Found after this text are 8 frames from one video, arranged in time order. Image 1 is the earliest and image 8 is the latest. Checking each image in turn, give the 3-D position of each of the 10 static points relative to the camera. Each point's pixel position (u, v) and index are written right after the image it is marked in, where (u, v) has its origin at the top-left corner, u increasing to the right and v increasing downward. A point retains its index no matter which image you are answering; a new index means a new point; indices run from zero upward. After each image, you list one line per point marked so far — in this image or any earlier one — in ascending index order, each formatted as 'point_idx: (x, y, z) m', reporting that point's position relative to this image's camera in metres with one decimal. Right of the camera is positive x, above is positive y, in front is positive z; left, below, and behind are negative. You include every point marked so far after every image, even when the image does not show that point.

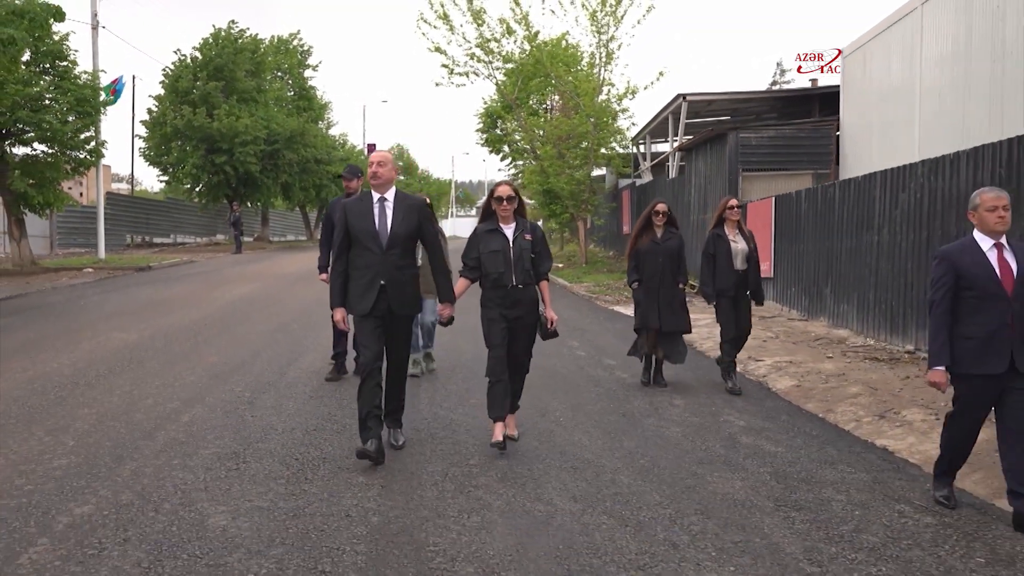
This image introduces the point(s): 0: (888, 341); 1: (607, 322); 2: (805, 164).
0: (+4.4, -0.6, +10.7) m
1: (+1.4, -0.5, +13.5) m
2: (+5.3, +2.3, +16.8) m
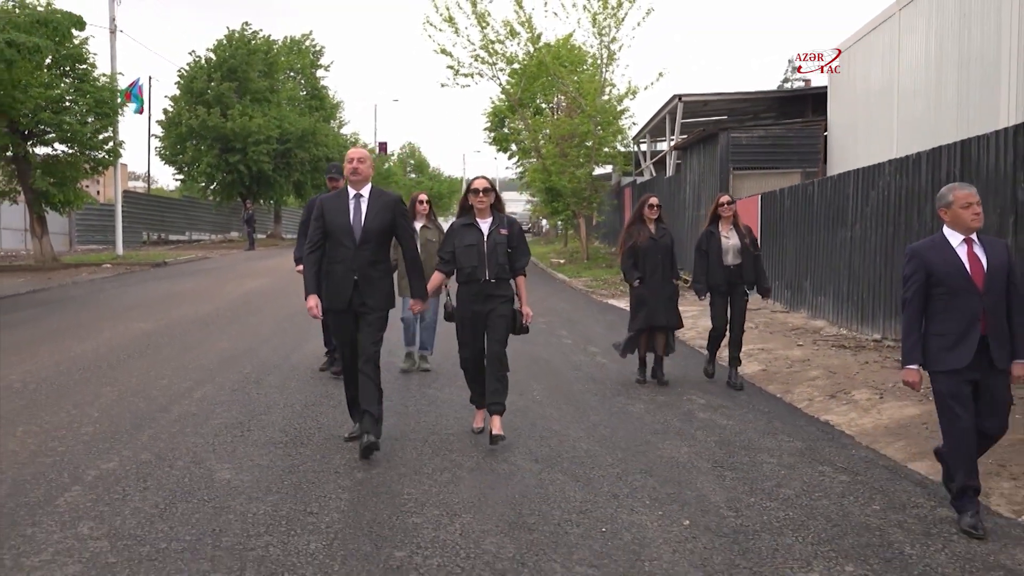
0: (+4.3, -0.5, +11.3) m
1: (+1.3, -0.4, +14.2) m
2: (+5.3, +2.4, +17.4) m
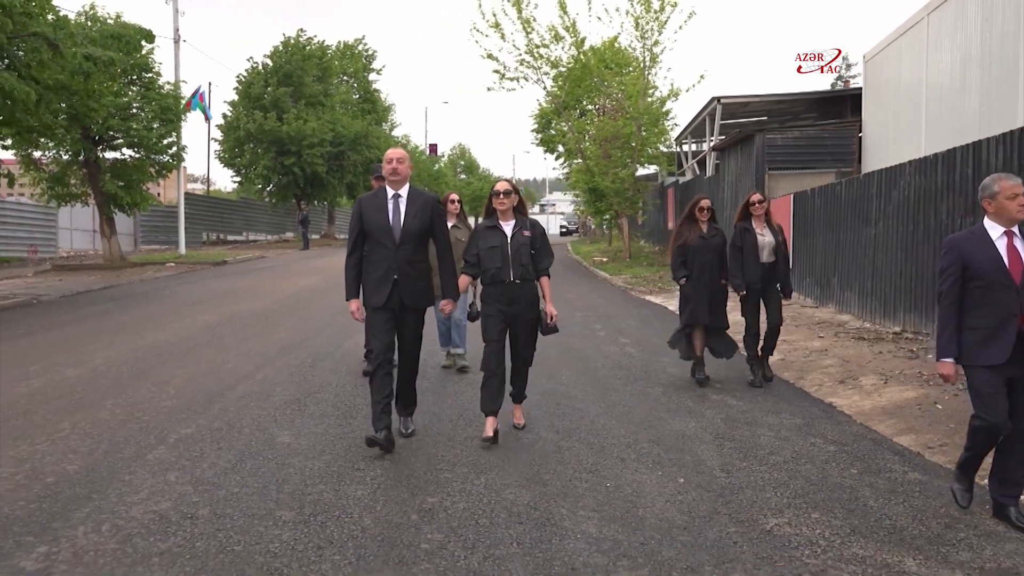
0: (+4.7, -0.5, +11.8) m
1: (+2.0, -0.3, +14.9) m
2: (+6.1, +2.4, +17.8) m
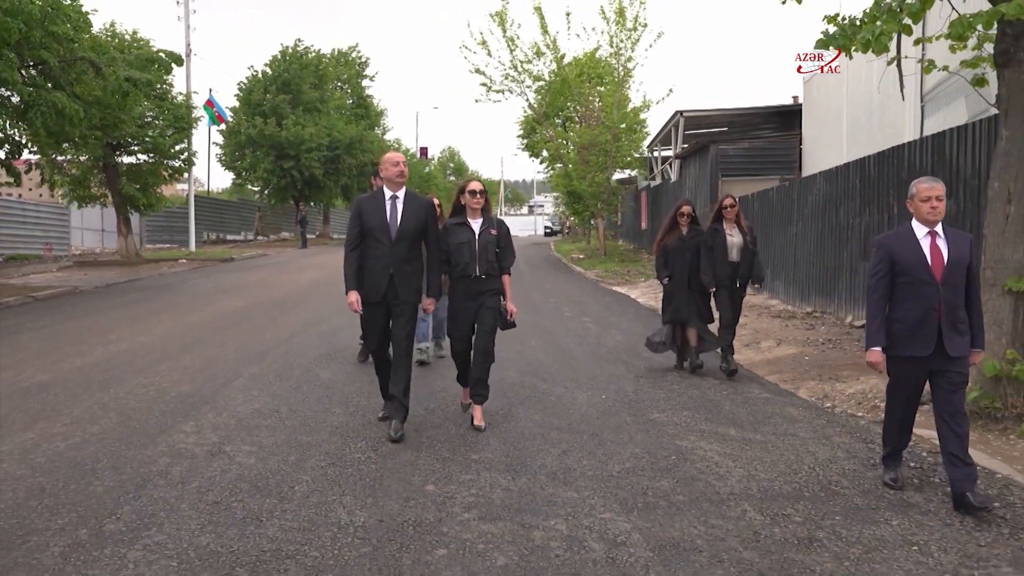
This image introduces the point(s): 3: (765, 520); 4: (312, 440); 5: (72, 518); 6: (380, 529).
0: (+4.4, -0.3, +14.2) m
1: (+1.6, -0.2, +17.3) m
2: (+5.8, +2.6, +20.3) m
3: (+1.2, -1.1, +4.5) m
4: (-1.3, -1.0, +5.9) m
5: (-2.1, -1.1, +4.3) m
6: (-0.6, -1.1, +4.2) m
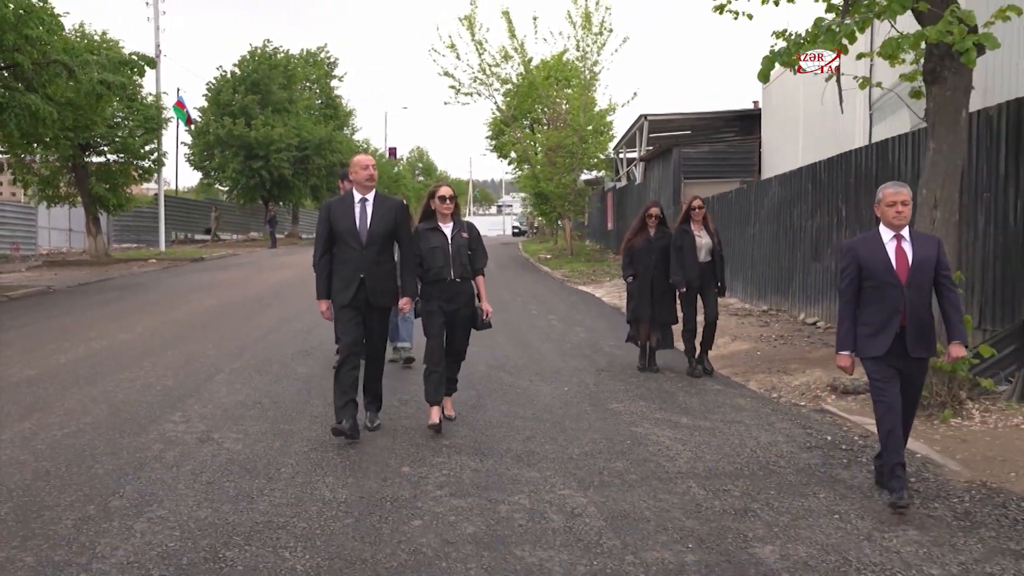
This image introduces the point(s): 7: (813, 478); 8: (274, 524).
0: (+3.9, -0.3, +14.9) m
1: (+1.0, -0.2, +17.8) m
2: (+5.1, +2.6, +21.0) m
3: (+1.0, -1.1, +5.0) m
4: (-1.5, -1.0, +6.3) m
5: (-2.2, -1.1, +4.7) m
6: (-0.8, -1.1, +4.7) m
7: (+1.7, -1.1, +5.3) m
8: (-1.1, -1.1, +4.4) m
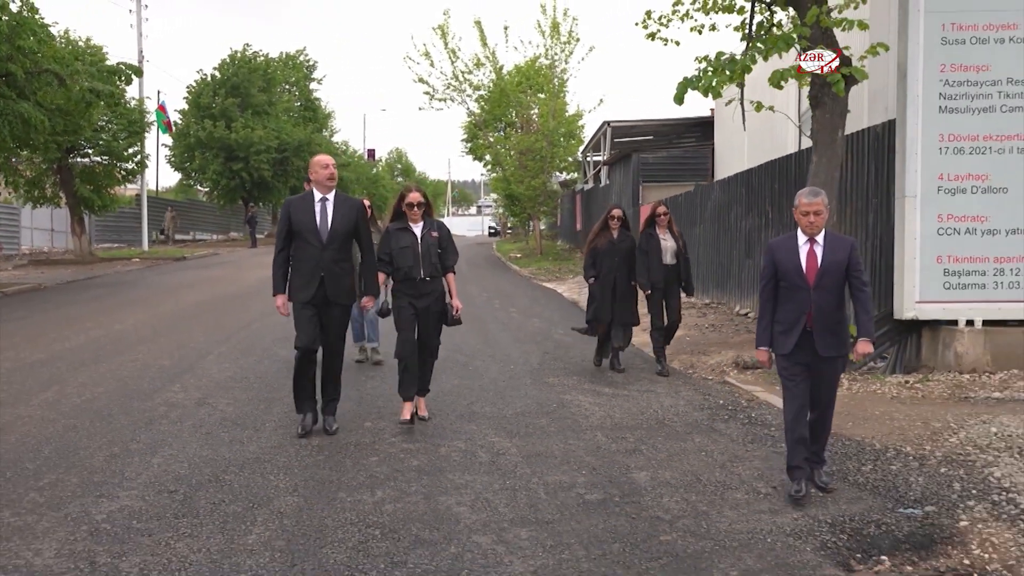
0: (+3.3, -0.2, +16.2) m
1: (+0.3, -0.1, +19.0) m
2: (+4.3, +2.7, +22.3) m
3: (+0.6, -1.0, +6.2) m
4: (-1.9, -0.9, +7.5) m
5: (-2.6, -1.0, +5.9) m
6: (-1.2, -1.0, +5.9) m
7: (+1.3, -1.0, +6.5) m
8: (-1.5, -1.0, +5.6) m
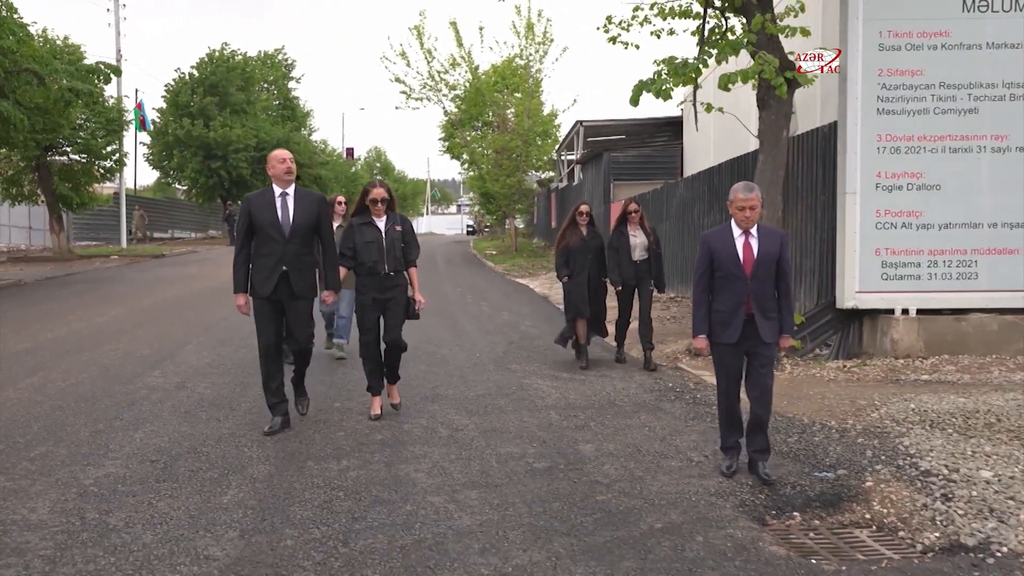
0: (+2.8, -0.1, +16.7) m
1: (-0.2, 0.0, +19.5) m
2: (+3.7, +2.8, +22.9) m
3: (+0.3, -0.9, +6.7) m
4: (-2.3, -0.8, +8.0) m
5: (-2.9, -0.9, +6.3) m
6: (-1.5, -0.9, +6.4) m
7: (+1.0, -0.9, +7.0) m
8: (-1.8, -1.0, +6.0) m
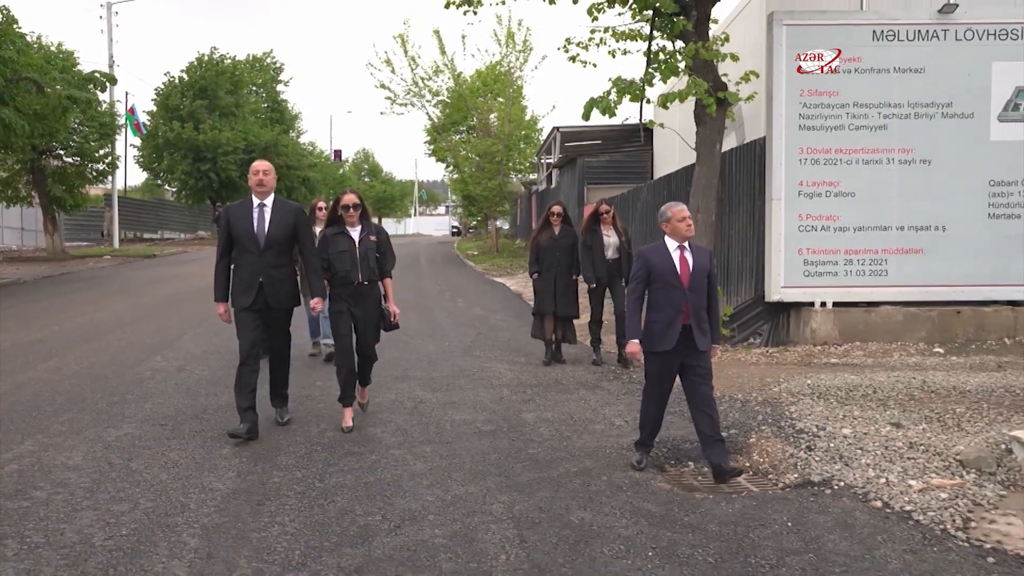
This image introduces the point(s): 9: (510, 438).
0: (+2.3, 0.0, +17.8) m
1: (-0.7, +0.1, +20.6) m
2: (+3.1, +2.8, +24.0) m
3: (0.0, -0.9, +7.8) m
4: (-2.6, -0.8, +9.0) m
5: (-3.3, -0.9, +7.4) m
6: (-1.8, -0.9, +7.4) m
7: (+0.6, -0.9, +8.1) m
8: (-2.2, -0.9, +7.1) m
9: (0.0, -1.0, +6.2) m
